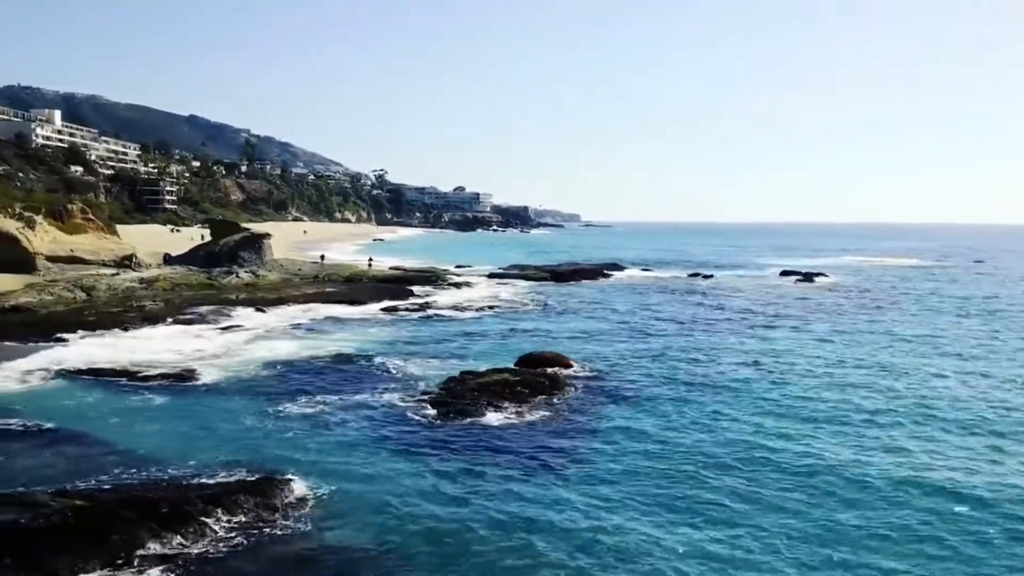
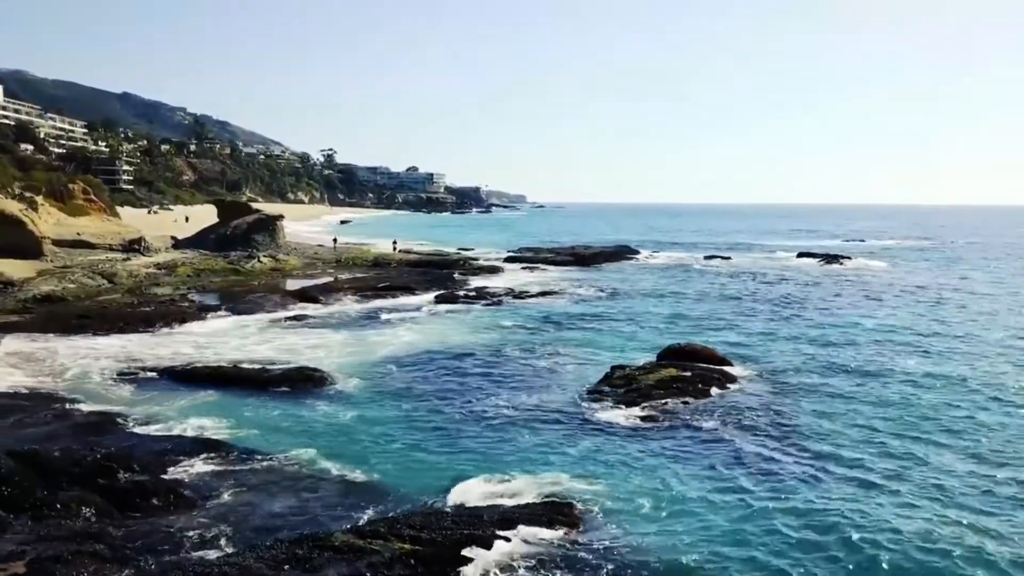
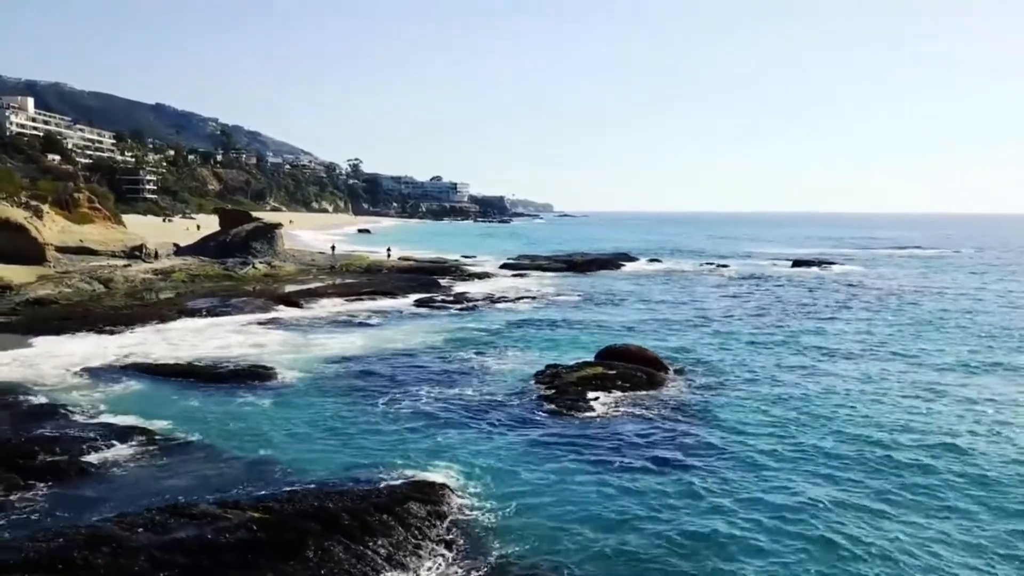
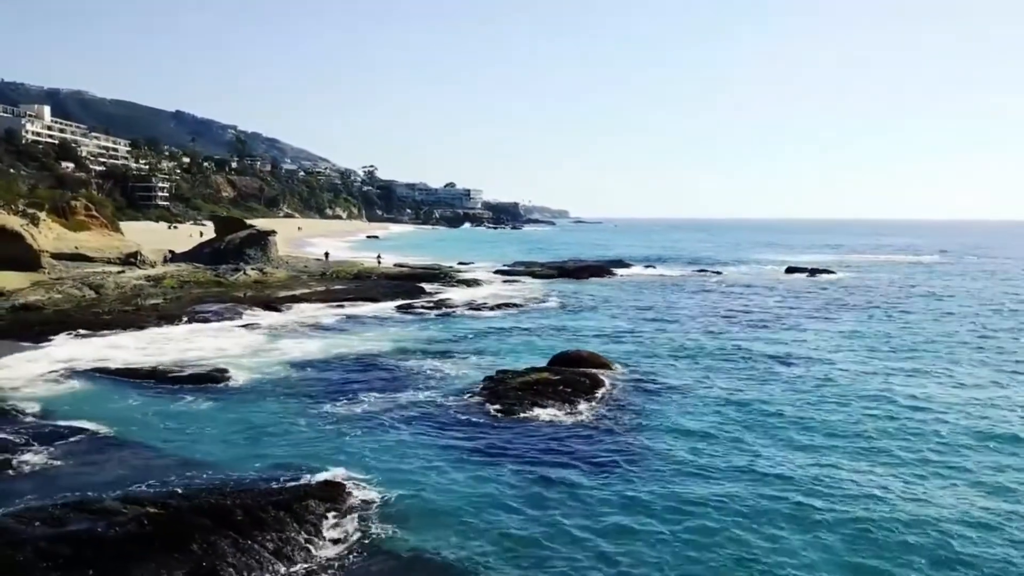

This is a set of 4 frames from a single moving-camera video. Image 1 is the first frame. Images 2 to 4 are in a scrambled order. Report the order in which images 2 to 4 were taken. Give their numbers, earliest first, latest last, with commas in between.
4, 3, 2
